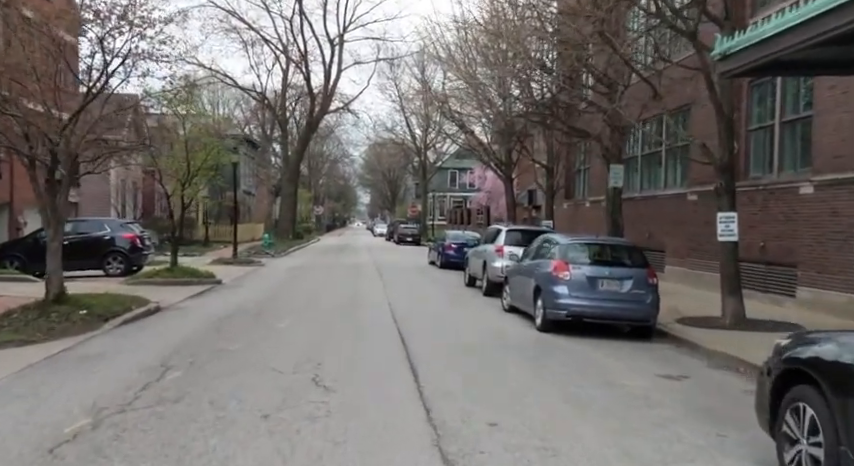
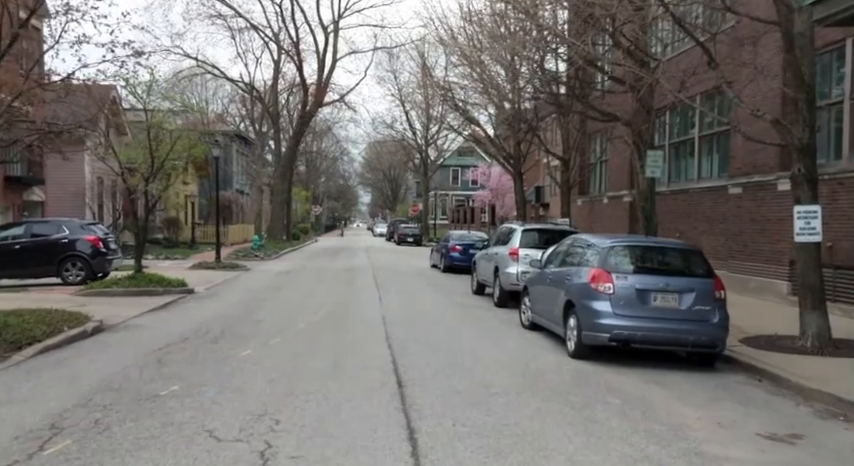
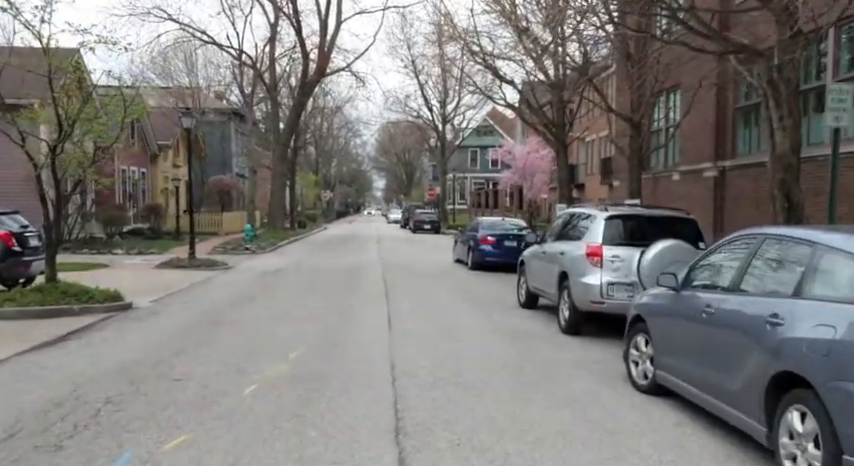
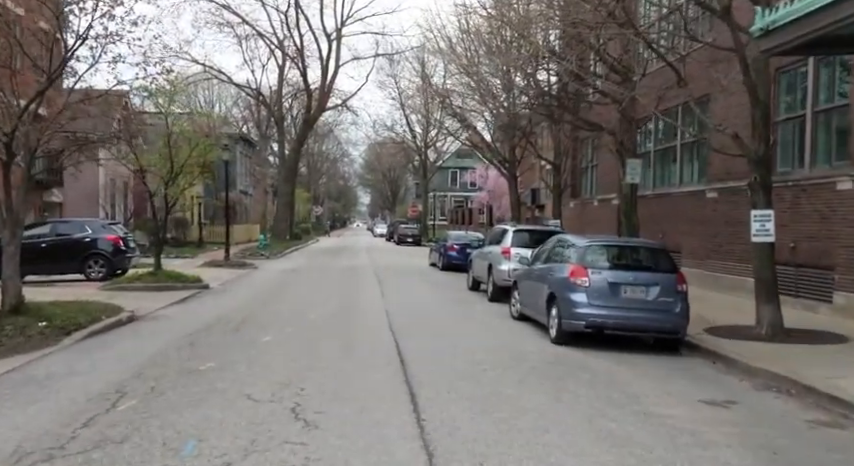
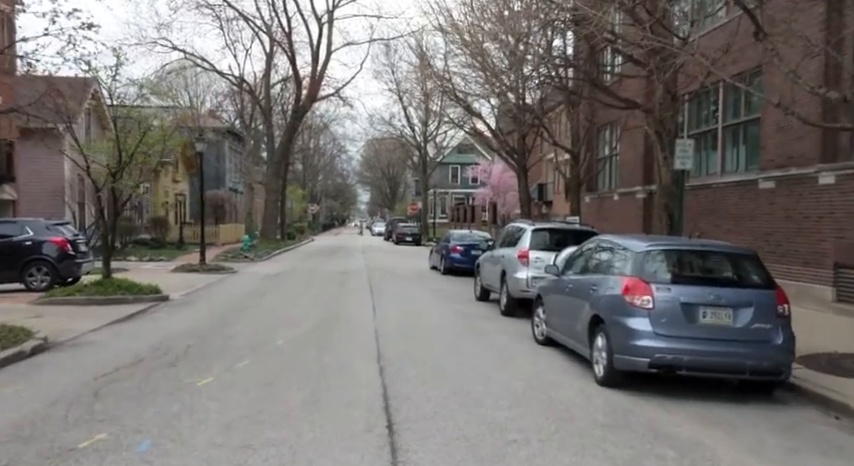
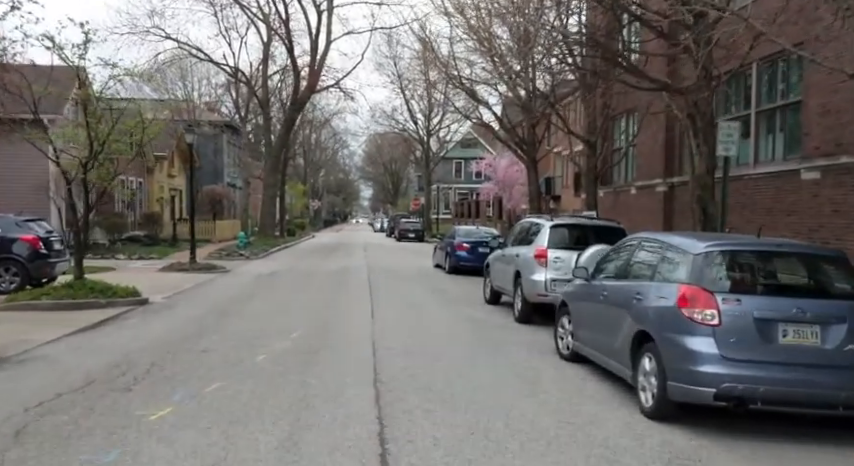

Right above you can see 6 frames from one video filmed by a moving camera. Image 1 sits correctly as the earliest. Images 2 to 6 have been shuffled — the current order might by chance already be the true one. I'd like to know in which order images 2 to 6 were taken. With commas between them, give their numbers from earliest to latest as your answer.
4, 2, 5, 6, 3
